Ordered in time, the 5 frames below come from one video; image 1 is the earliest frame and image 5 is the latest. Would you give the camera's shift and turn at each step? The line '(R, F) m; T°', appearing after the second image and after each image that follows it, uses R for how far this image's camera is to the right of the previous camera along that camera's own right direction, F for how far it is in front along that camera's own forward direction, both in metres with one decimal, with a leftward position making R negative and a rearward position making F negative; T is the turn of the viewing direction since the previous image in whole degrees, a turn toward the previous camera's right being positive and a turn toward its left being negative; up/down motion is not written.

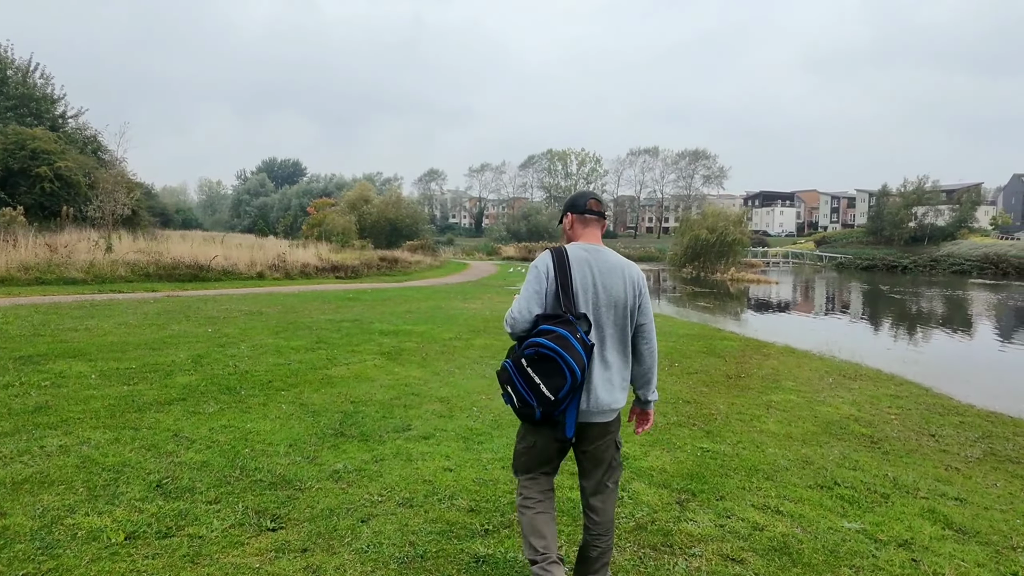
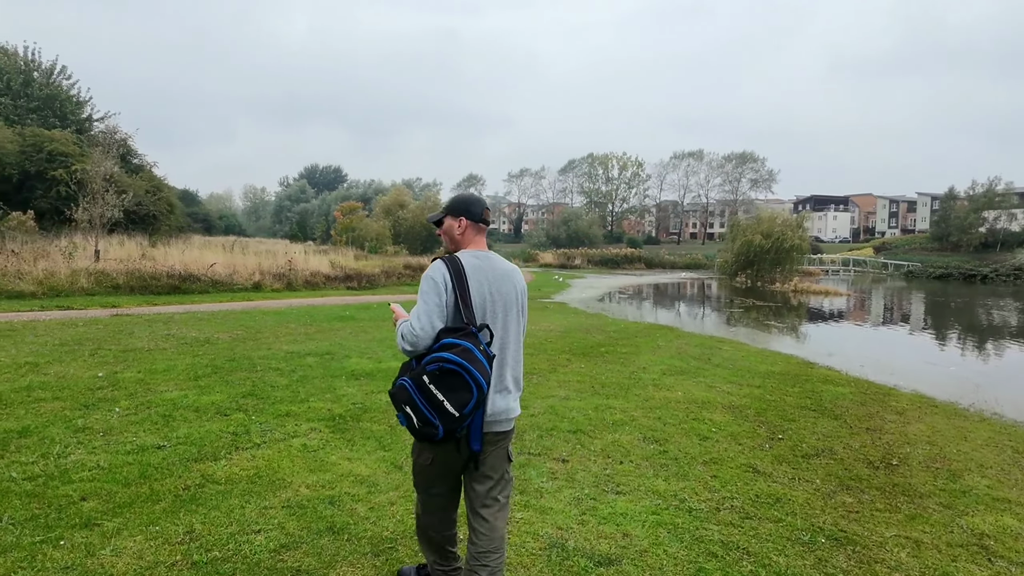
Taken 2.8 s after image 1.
(+0.2, +3.0) m; -4°
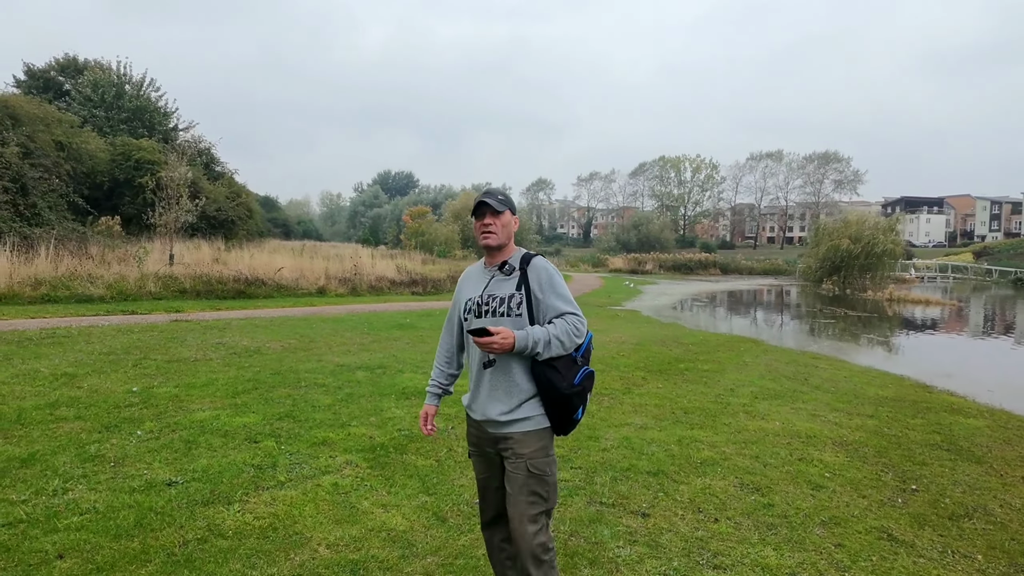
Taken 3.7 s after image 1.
(0.0, +0.9) m; -6°
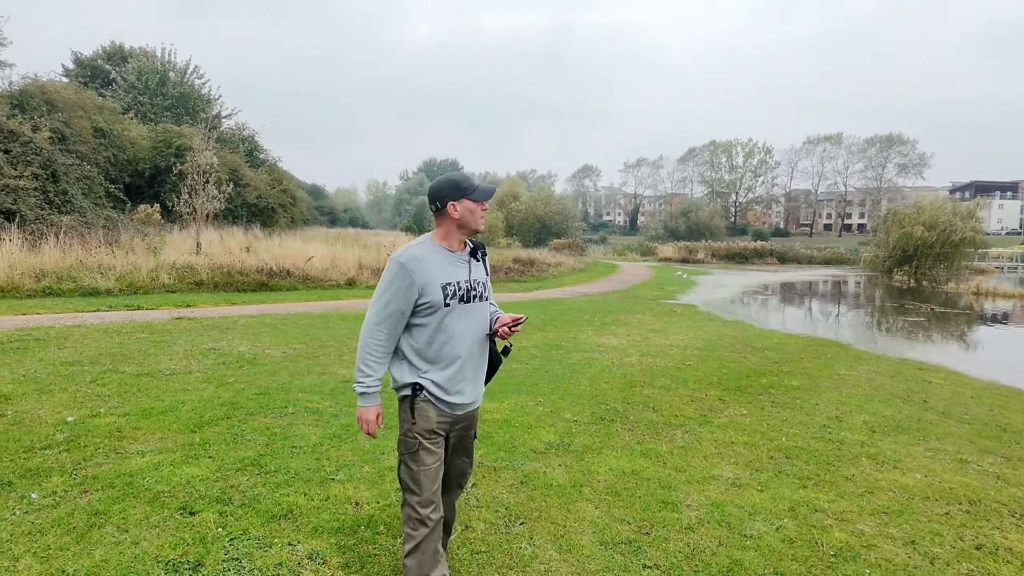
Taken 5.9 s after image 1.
(0.0, +1.6) m; -4°
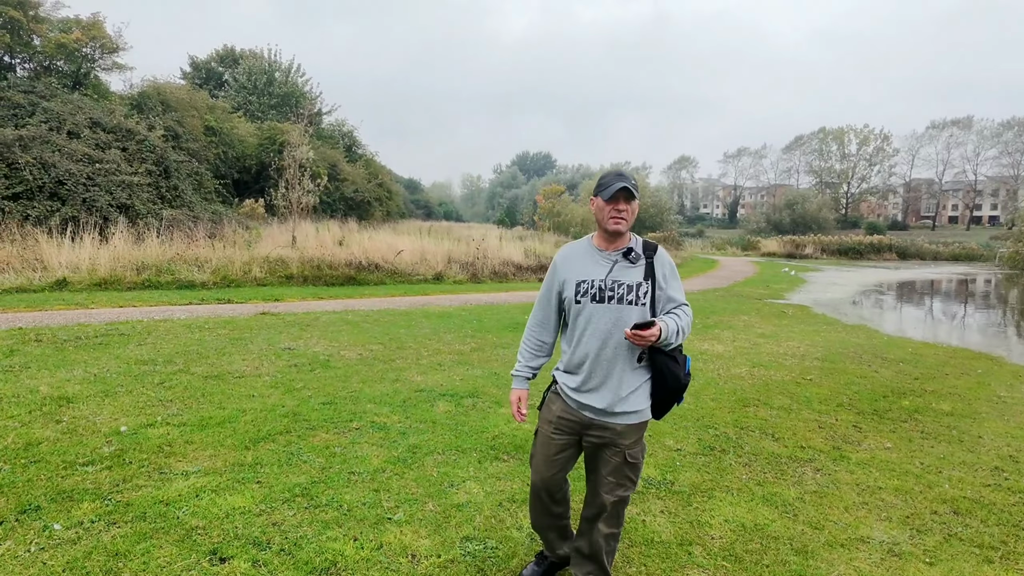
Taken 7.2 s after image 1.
(0.0, +0.7) m; -8°
